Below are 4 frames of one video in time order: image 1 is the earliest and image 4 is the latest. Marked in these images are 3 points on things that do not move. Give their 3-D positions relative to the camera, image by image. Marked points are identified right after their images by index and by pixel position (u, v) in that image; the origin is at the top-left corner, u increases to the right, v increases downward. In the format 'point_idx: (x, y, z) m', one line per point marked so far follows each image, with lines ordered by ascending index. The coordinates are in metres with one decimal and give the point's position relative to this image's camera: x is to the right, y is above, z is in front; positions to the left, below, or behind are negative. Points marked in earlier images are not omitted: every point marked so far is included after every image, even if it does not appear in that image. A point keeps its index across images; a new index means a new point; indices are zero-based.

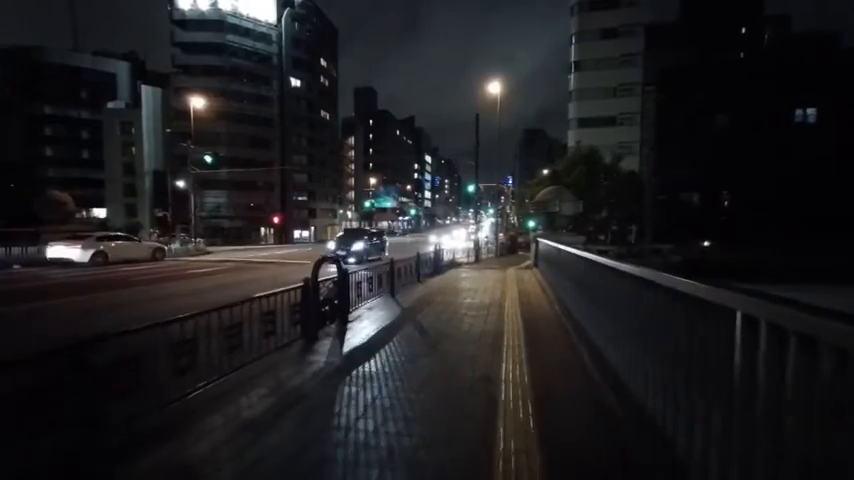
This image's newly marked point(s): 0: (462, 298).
0: (+1.9, -2.5, +19.0) m
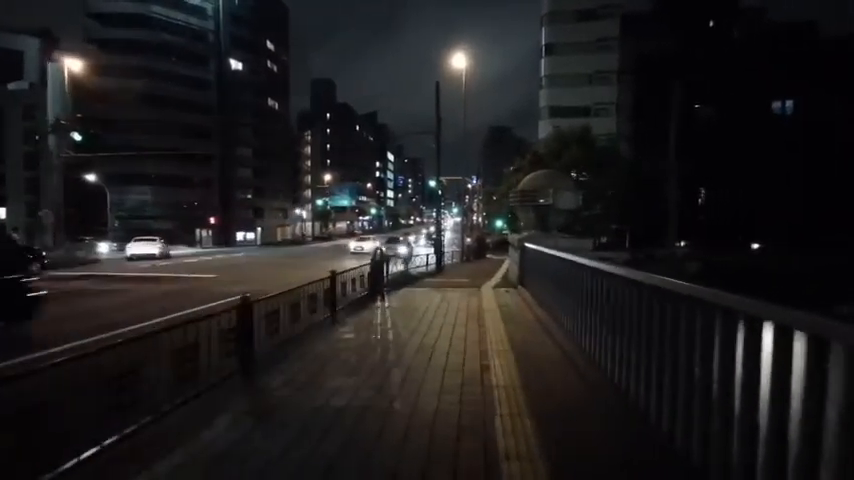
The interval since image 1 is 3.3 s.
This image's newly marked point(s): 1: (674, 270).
0: (-0.1, -2.7, +13.8) m
1: (+9.4, -1.1, +15.2) m
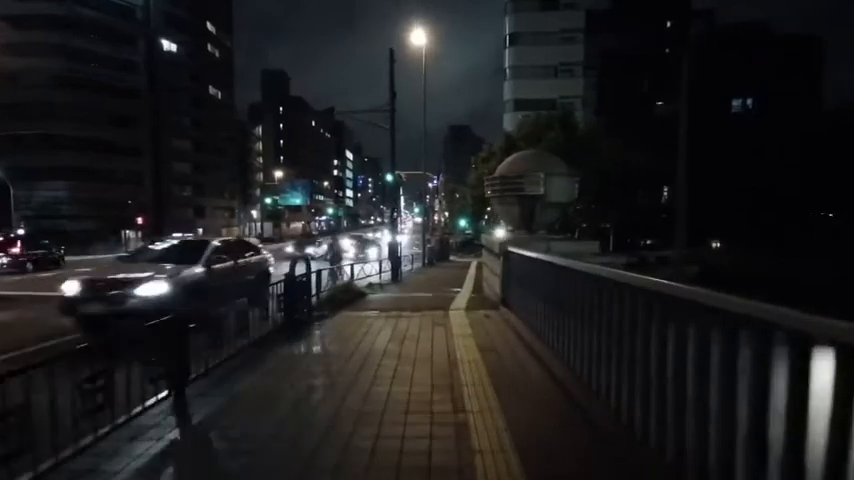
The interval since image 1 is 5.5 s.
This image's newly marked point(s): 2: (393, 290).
0: (-1.4, -2.7, +10.6) m
1: (+7.9, -1.1, +12.8) m
2: (-1.5, -2.2, +19.4) m
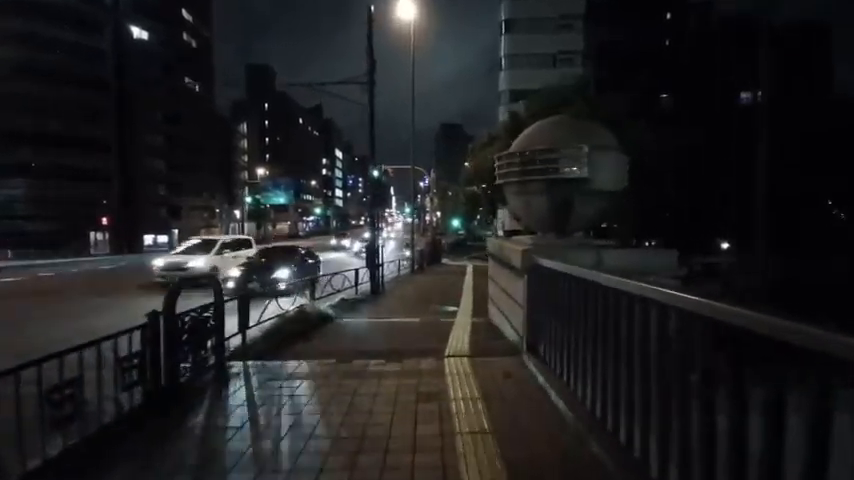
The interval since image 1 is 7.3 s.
0: (-1.6, -2.8, +7.7) m
1: (+7.6, -1.2, +10.1) m
2: (-2.0, -2.3, +16.5) m
